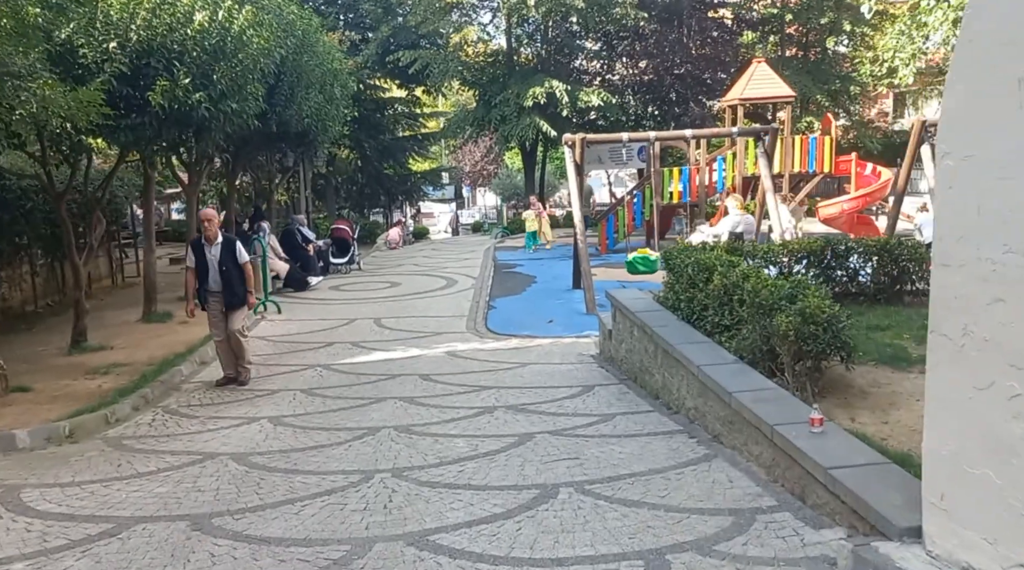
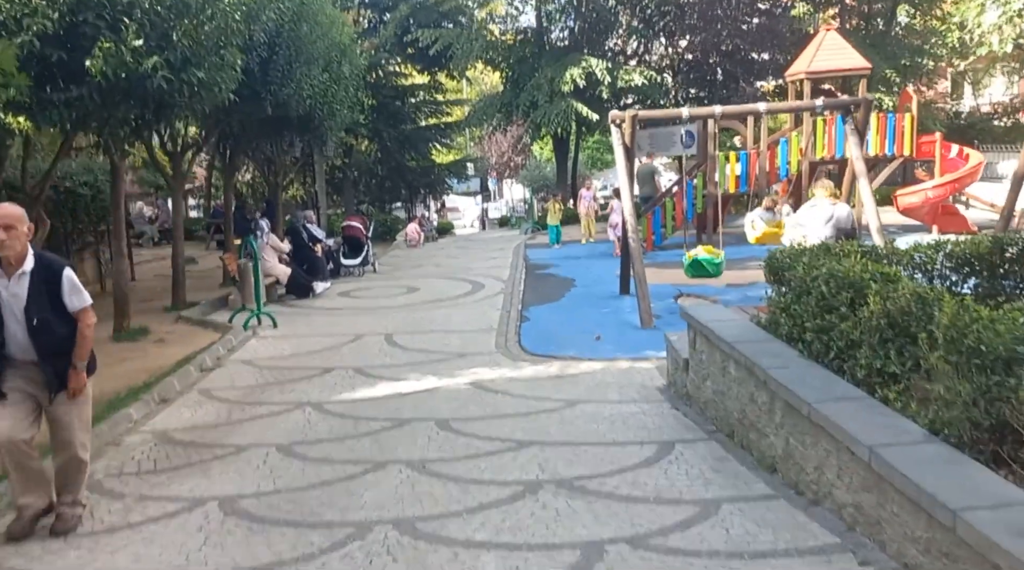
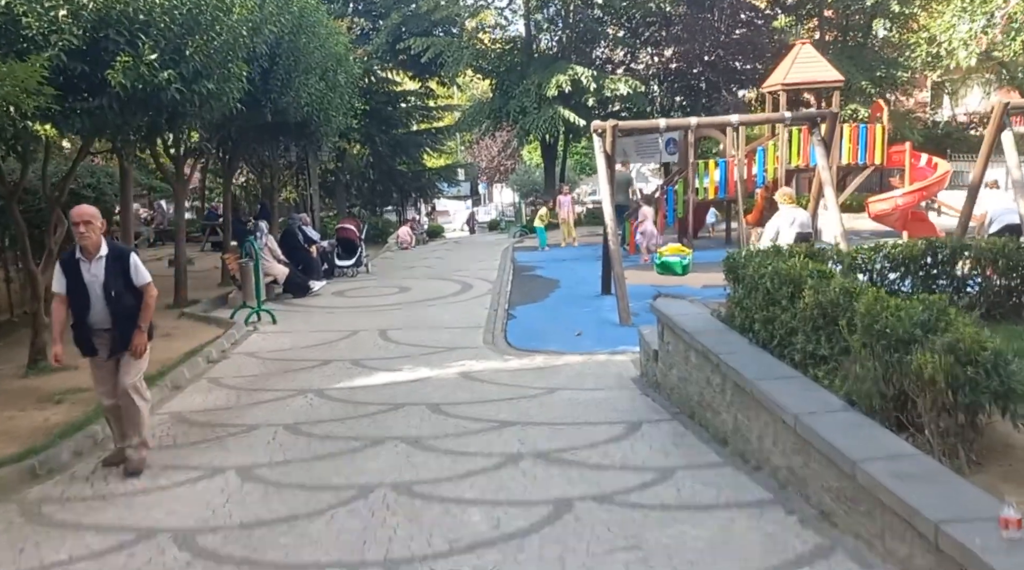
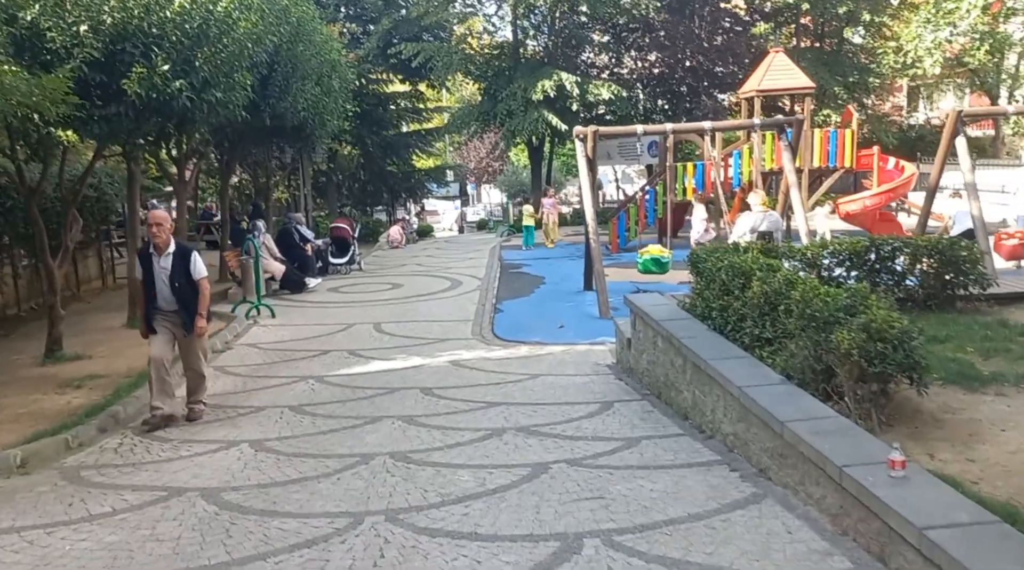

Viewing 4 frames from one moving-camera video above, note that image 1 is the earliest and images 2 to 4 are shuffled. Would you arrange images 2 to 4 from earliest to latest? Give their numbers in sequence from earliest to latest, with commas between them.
4, 3, 2
